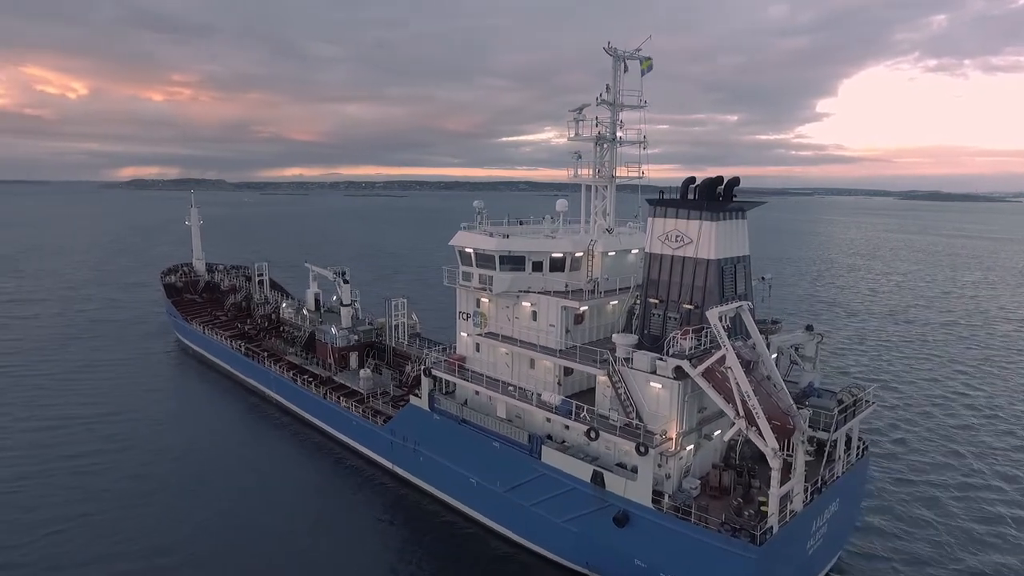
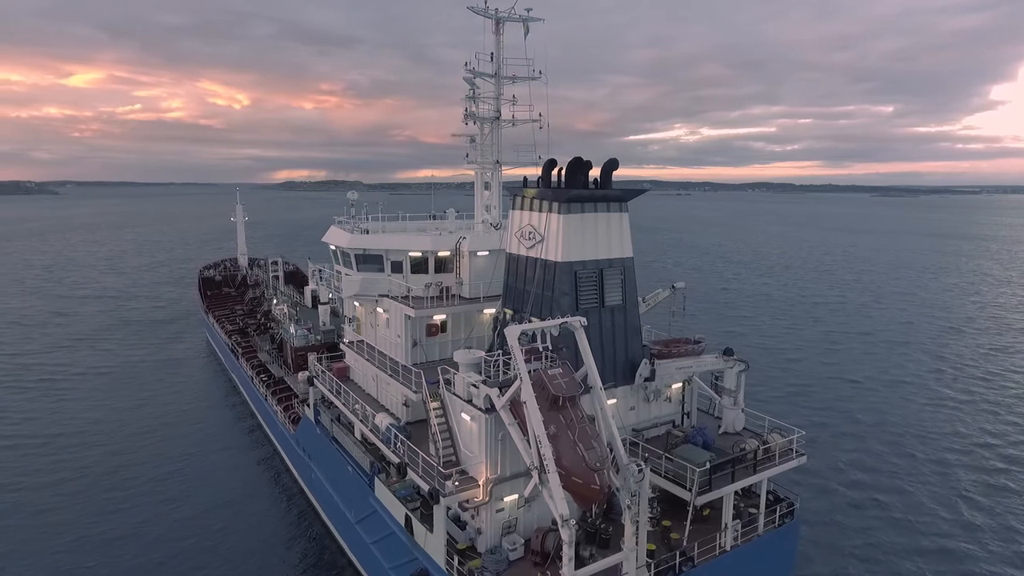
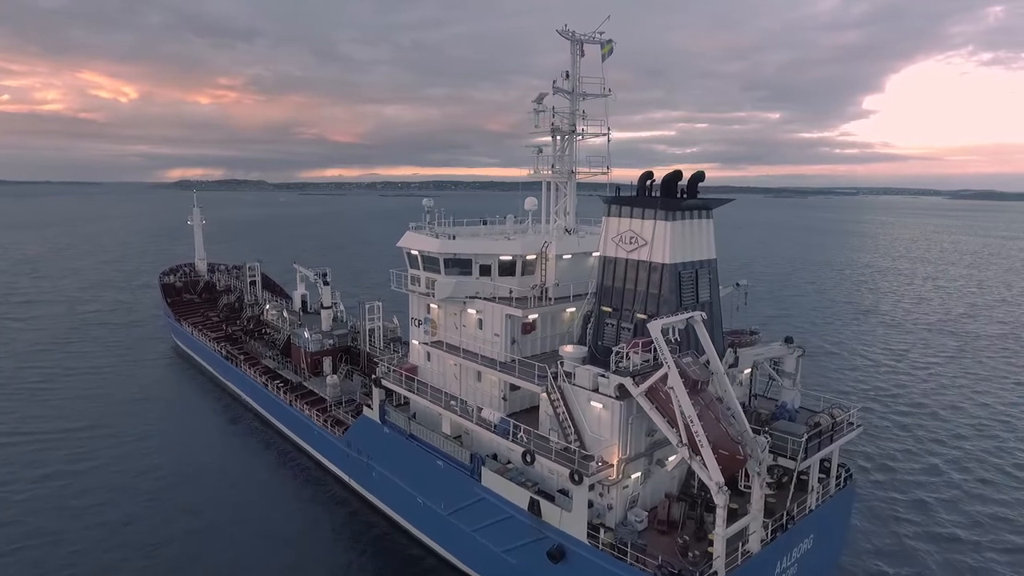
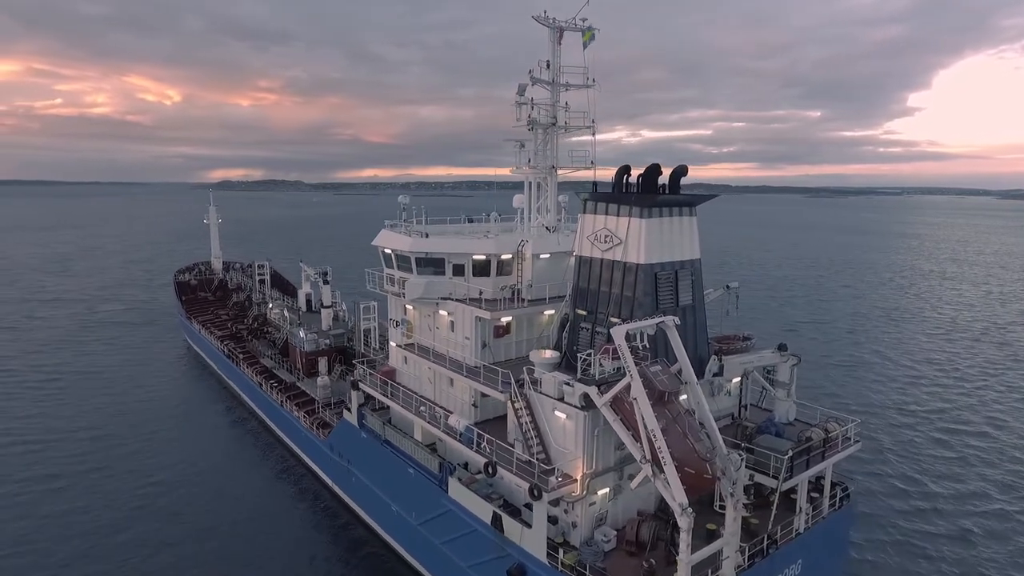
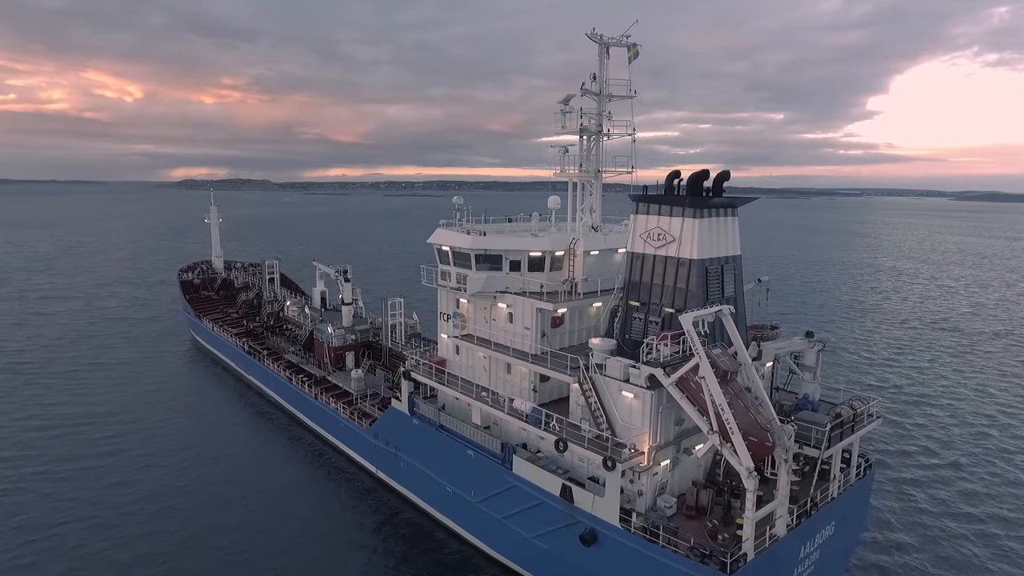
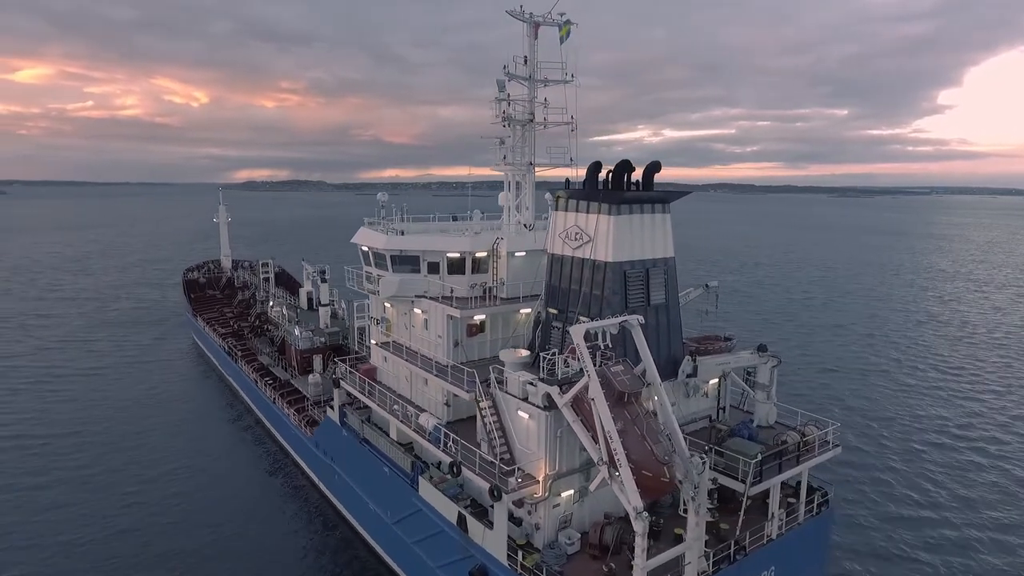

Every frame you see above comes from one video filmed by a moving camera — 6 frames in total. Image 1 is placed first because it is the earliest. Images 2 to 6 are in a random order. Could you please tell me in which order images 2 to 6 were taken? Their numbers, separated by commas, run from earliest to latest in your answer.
5, 3, 4, 6, 2
